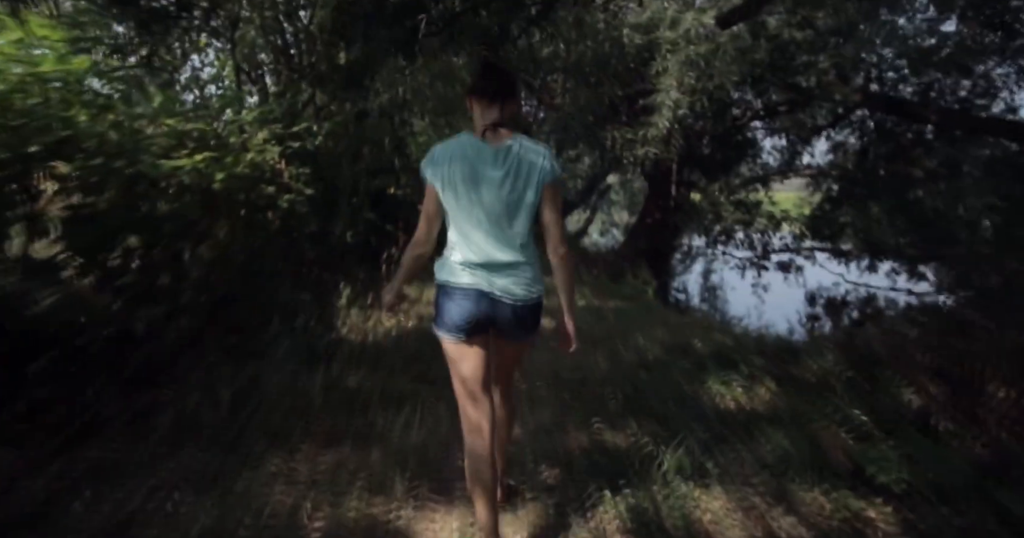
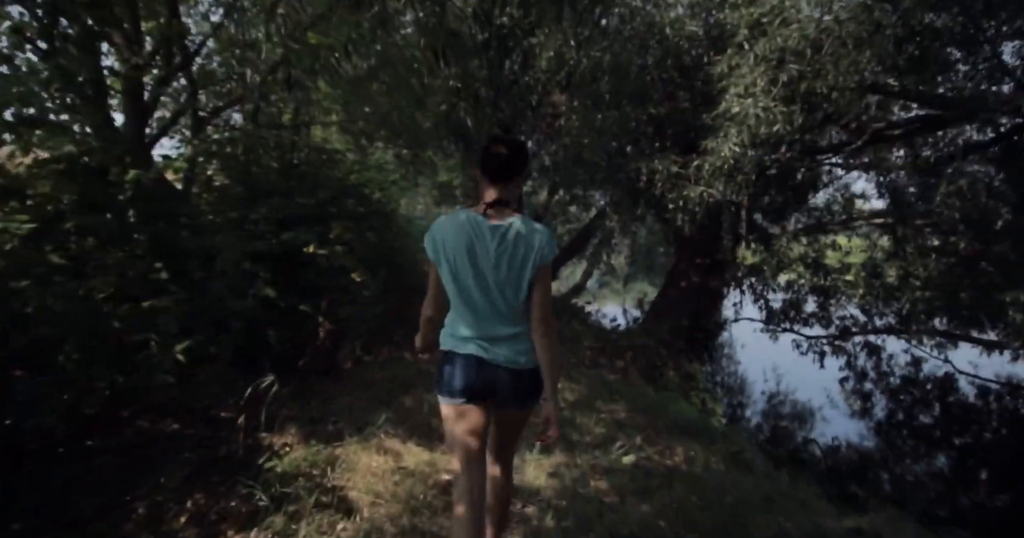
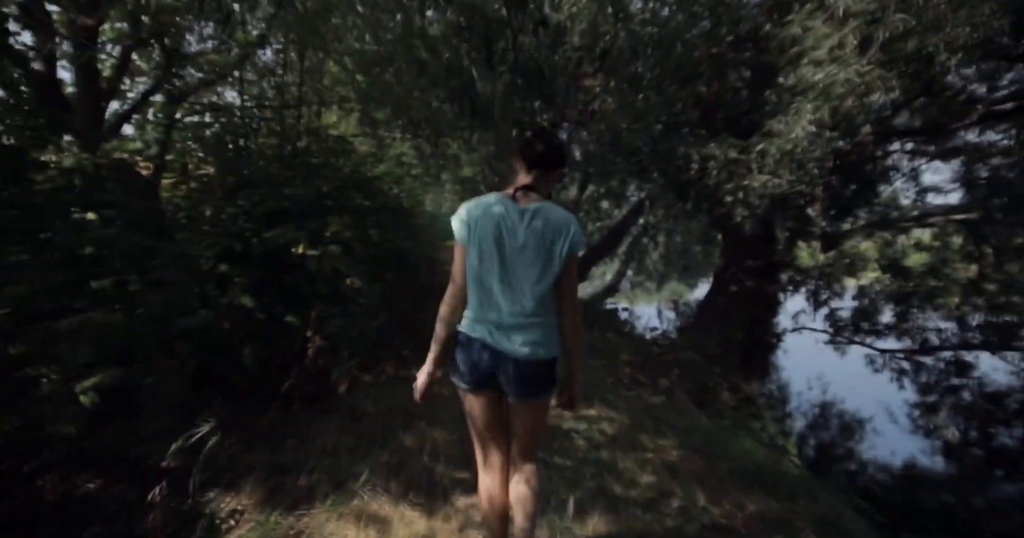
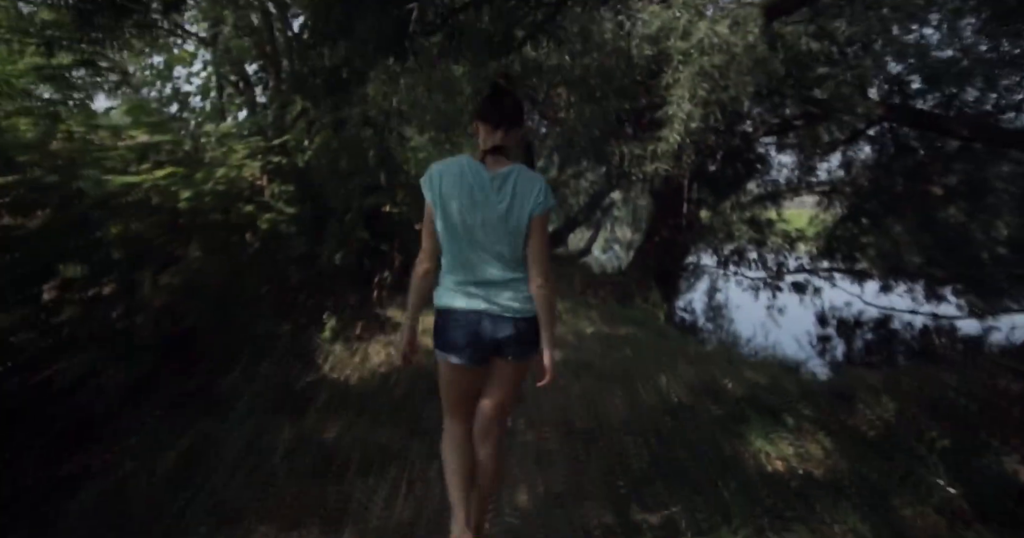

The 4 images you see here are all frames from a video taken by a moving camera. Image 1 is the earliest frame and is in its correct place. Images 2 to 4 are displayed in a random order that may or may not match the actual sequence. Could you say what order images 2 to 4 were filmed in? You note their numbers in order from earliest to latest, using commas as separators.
4, 2, 3
